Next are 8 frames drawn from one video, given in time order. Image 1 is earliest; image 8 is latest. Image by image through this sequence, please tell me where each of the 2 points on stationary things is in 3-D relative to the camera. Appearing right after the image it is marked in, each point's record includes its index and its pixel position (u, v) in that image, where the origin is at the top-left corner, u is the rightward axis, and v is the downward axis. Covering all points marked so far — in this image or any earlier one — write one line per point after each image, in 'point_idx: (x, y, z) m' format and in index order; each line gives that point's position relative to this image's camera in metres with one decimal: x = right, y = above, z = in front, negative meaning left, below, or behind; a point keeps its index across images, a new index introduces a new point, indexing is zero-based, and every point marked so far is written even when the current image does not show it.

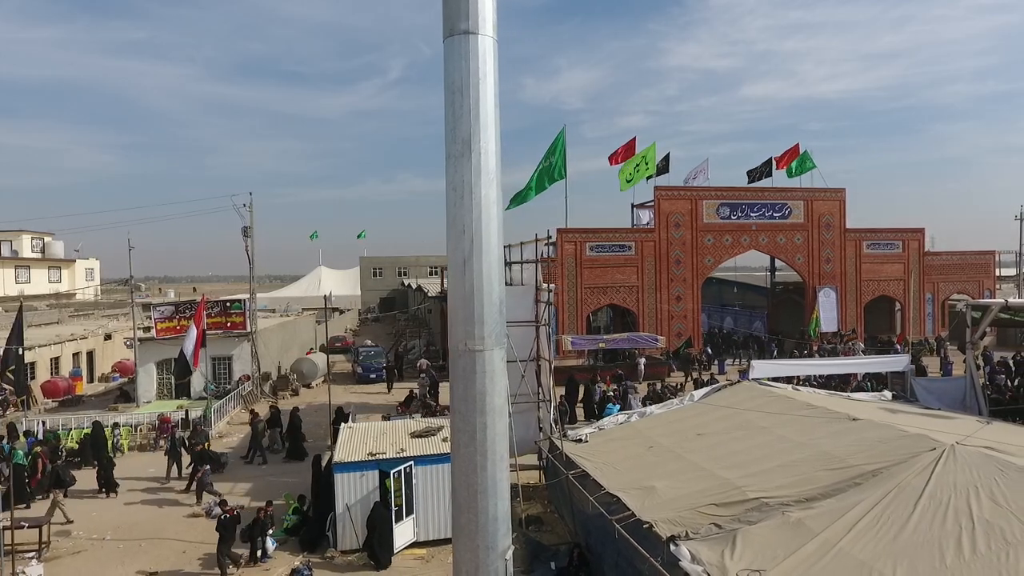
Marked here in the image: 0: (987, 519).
0: (+3.6, -1.8, +5.2) m
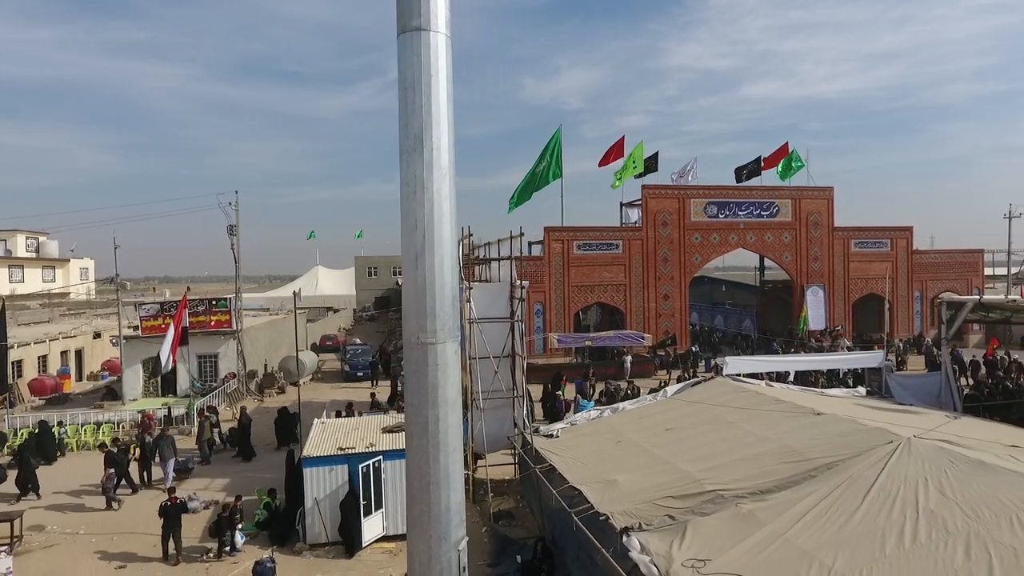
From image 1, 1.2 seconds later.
0: (+3.2, -1.7, +5.2) m
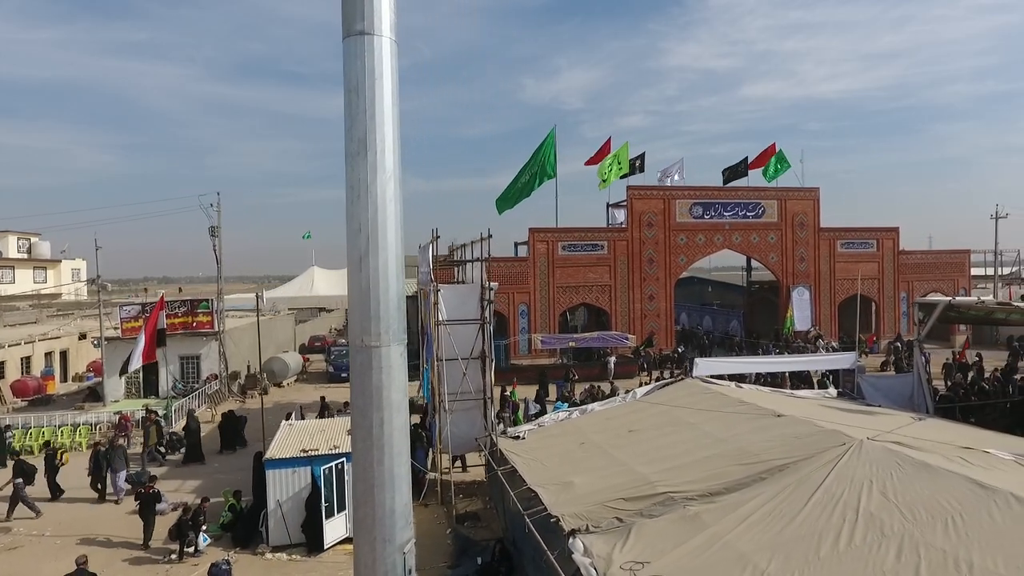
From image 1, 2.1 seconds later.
0: (+2.8, -1.7, +5.2) m
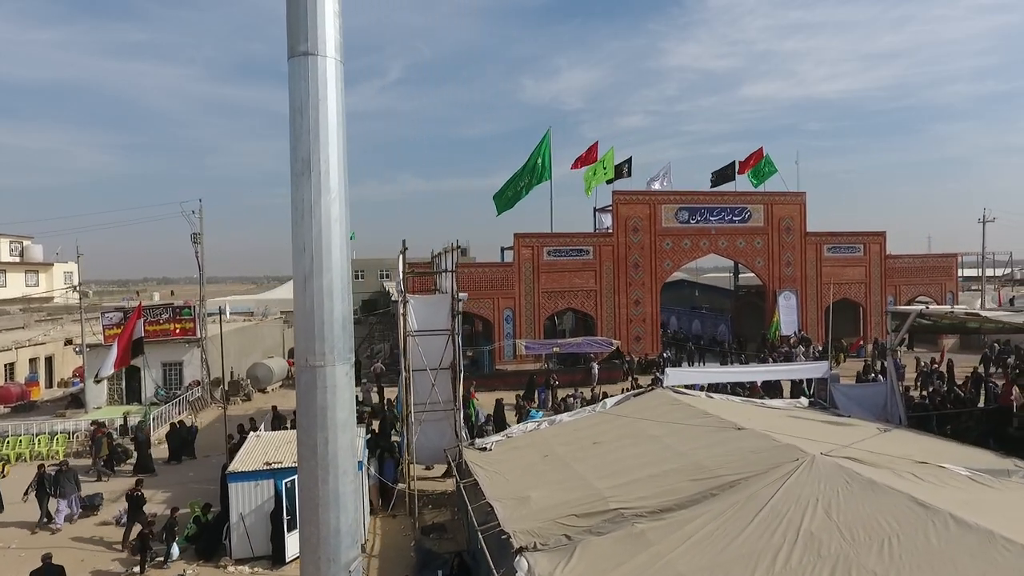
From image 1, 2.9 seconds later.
0: (+2.3, -1.9, +5.2) m
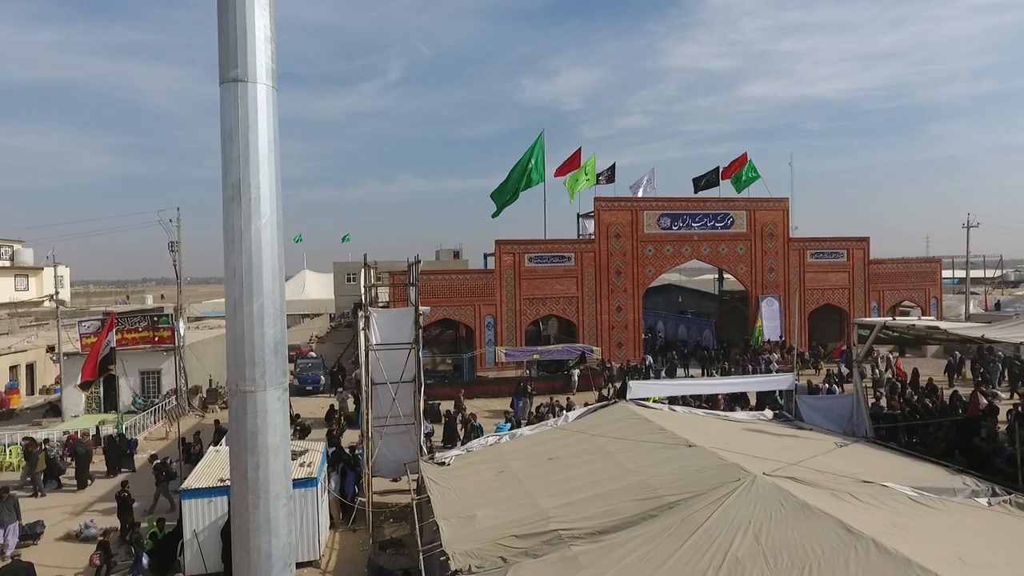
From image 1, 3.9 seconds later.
0: (+1.7, -2.1, +5.3) m
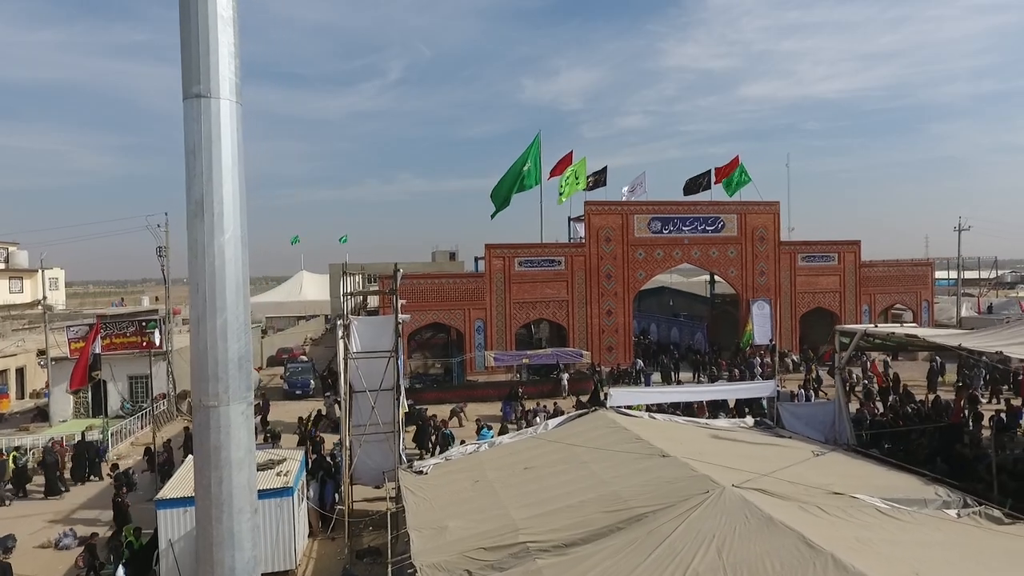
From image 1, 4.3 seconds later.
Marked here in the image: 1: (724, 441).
0: (+1.4, -2.2, +5.3) m
1: (+2.9, -2.1, +9.4) m
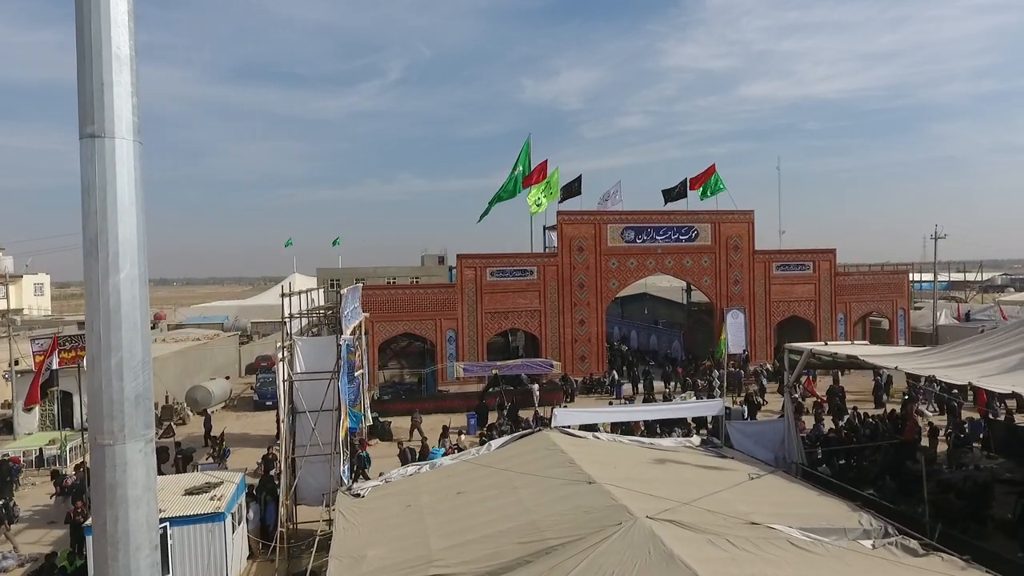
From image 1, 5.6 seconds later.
0: (+0.6, -2.5, +5.3) m
1: (+2.1, -2.4, +9.4) m
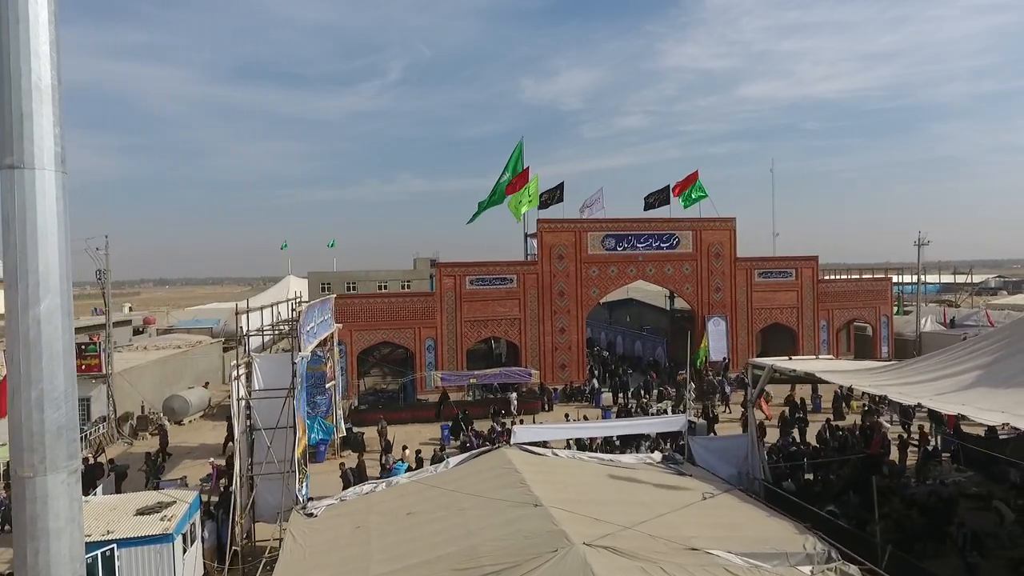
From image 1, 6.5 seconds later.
0: (0.0, -2.8, +5.2) m
1: (+1.4, -2.7, +9.4) m
